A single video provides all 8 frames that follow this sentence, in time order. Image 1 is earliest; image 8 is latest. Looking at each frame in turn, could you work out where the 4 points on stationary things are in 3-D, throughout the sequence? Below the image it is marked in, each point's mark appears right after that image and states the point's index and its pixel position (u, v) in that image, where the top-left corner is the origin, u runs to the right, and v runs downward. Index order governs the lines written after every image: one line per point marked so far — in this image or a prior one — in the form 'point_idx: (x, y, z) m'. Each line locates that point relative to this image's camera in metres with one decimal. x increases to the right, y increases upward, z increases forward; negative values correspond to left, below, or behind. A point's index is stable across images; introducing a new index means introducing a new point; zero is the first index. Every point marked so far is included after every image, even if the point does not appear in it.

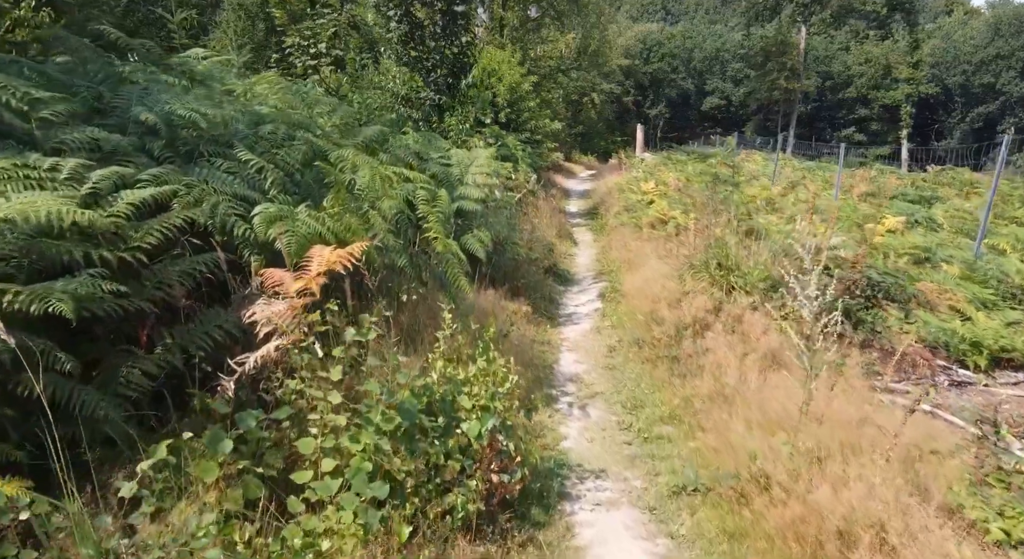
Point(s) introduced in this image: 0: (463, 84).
0: (-0.8, +3.4, +12.5) m
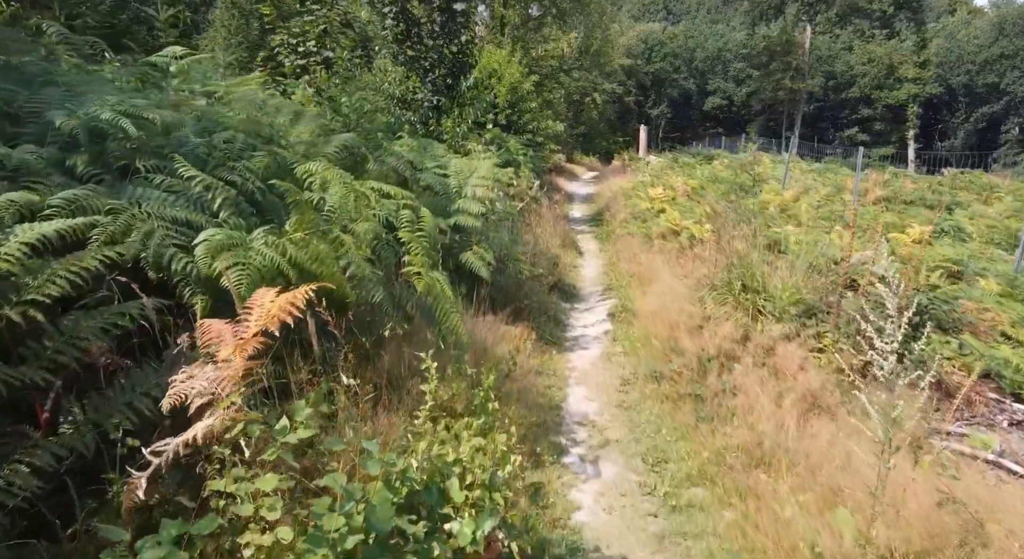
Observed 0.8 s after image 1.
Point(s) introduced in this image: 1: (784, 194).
0: (-0.8, +3.3, +11.9) m
1: (+5.4, +1.7, +14.8) m
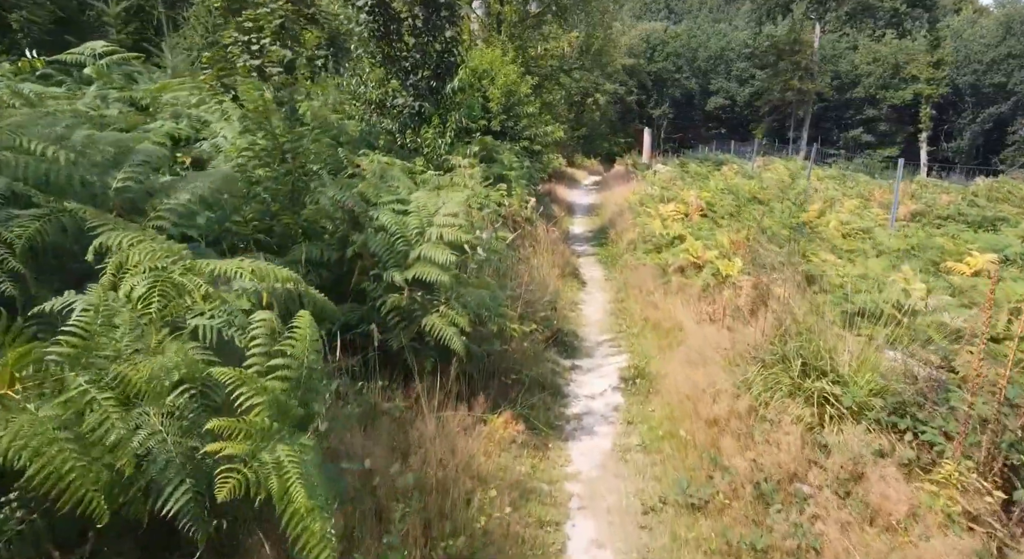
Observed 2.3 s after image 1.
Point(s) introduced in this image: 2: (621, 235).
0: (-0.9, +2.8, +10.3) m
1: (+5.3, +1.2, +13.3) m
2: (+1.9, +0.7, +12.4) m
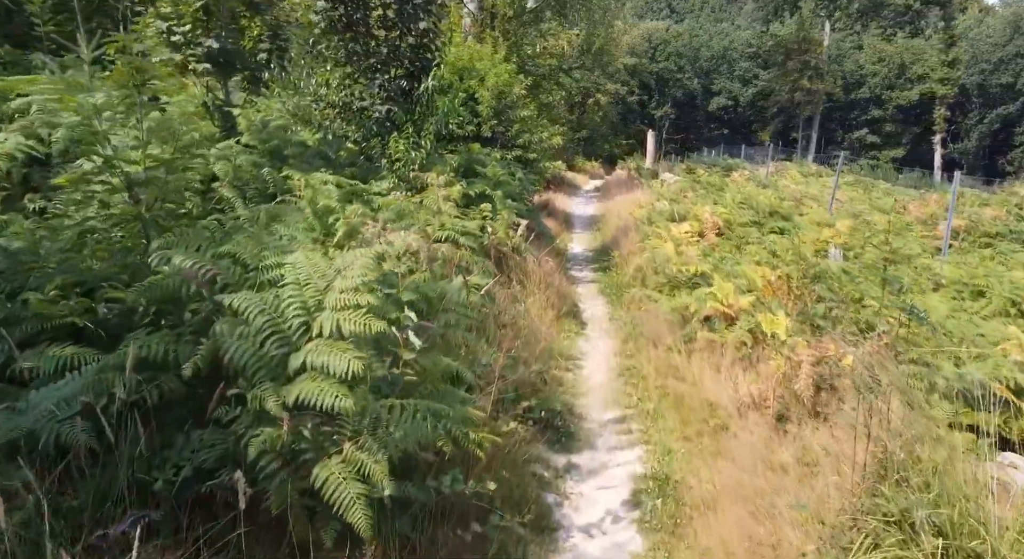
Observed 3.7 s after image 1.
0: (-1.1, +2.3, +8.6) m
1: (+5.1, +0.8, +11.6) m
2: (+1.7, +0.3, +10.7) m
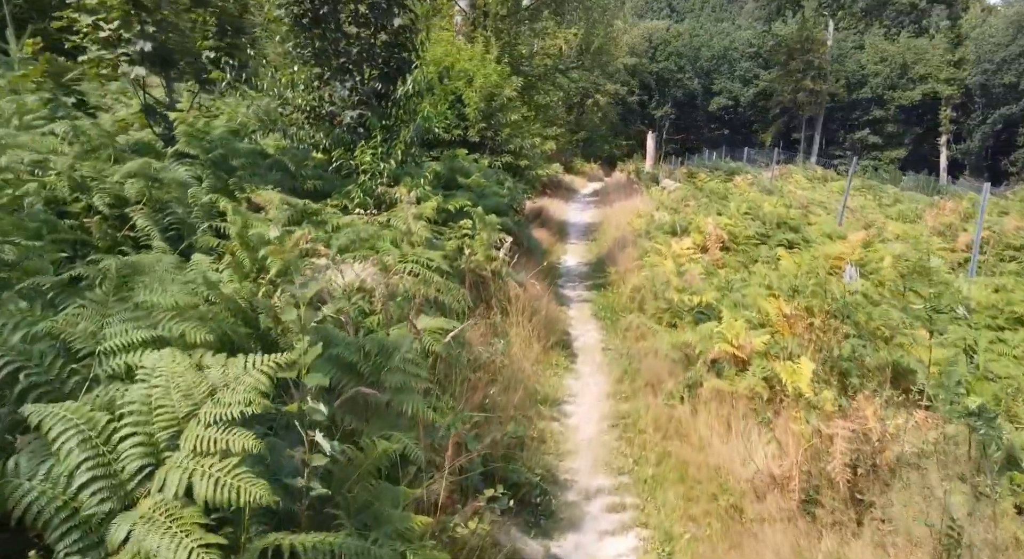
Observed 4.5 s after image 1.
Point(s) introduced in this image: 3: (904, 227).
0: (-1.3, +2.0, +7.7) m
1: (+5.0, +0.5, +10.7) m
2: (+1.5, 0.0, +9.8) m
3: (+7.5, +1.0, +13.6) m
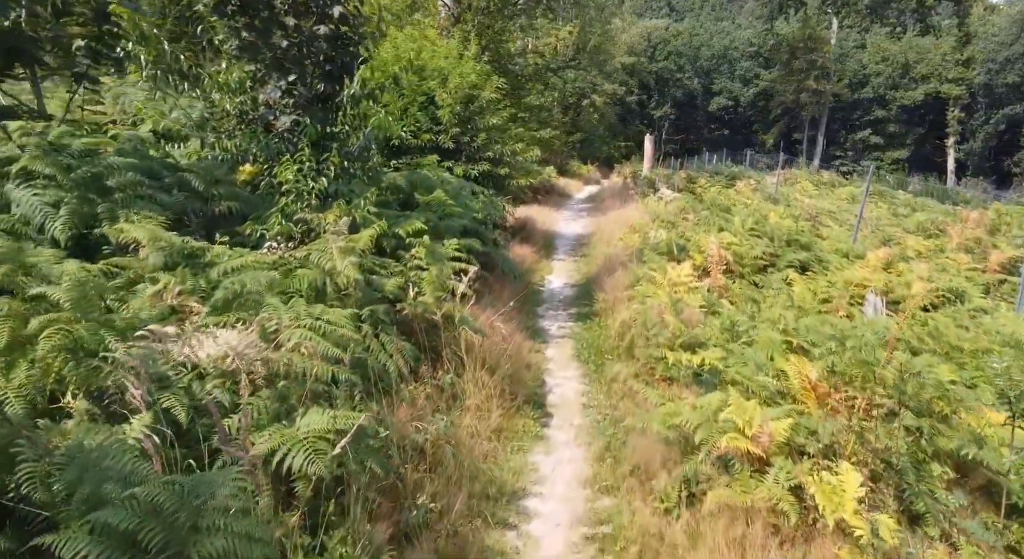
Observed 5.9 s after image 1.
0: (-1.6, +1.7, +6.4) m
1: (+4.6, +0.1, +9.3) m
2: (+1.2, -0.4, +8.4) m
3: (+7.2, +0.6, +12.2) m
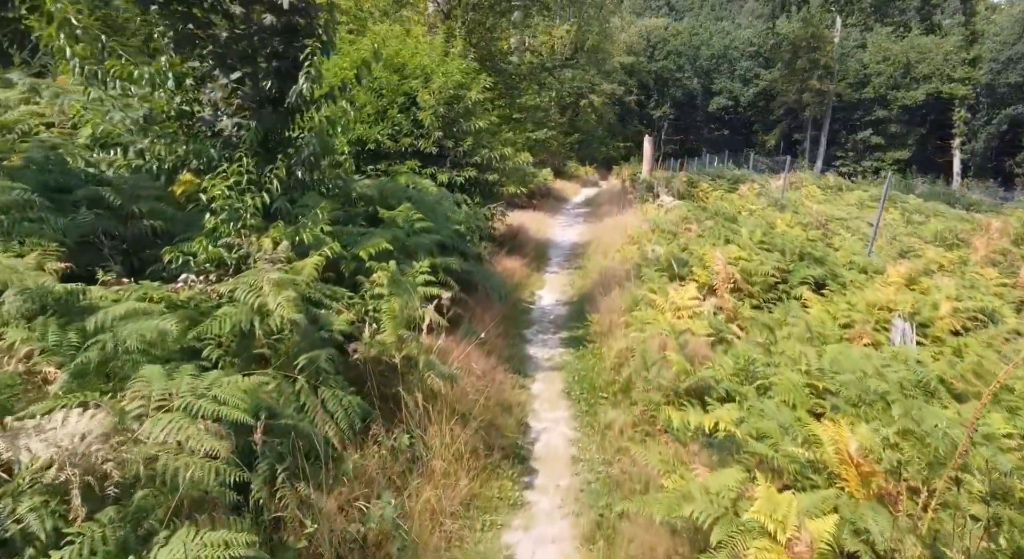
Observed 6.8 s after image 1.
0: (-1.8, +1.4, +5.4) m
1: (+4.4, -0.1, +8.4) m
2: (+1.0, -0.6, +7.5) m
3: (+7.0, +0.4, +11.3) m
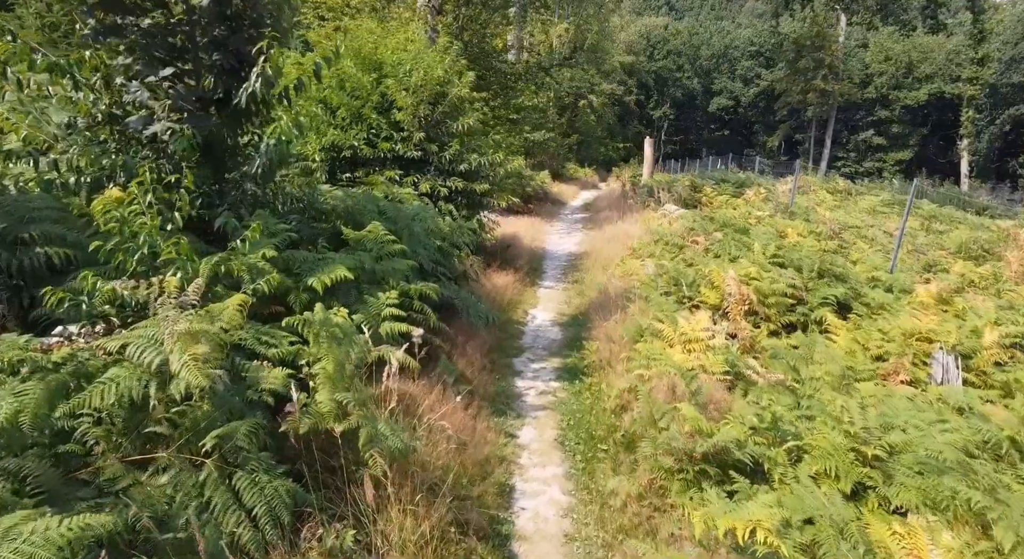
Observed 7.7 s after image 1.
0: (-1.9, +1.2, +4.5) m
1: (+4.3, -0.4, +7.5) m
2: (+0.9, -0.9, +6.6) m
3: (+6.9, +0.1, +10.4) m
